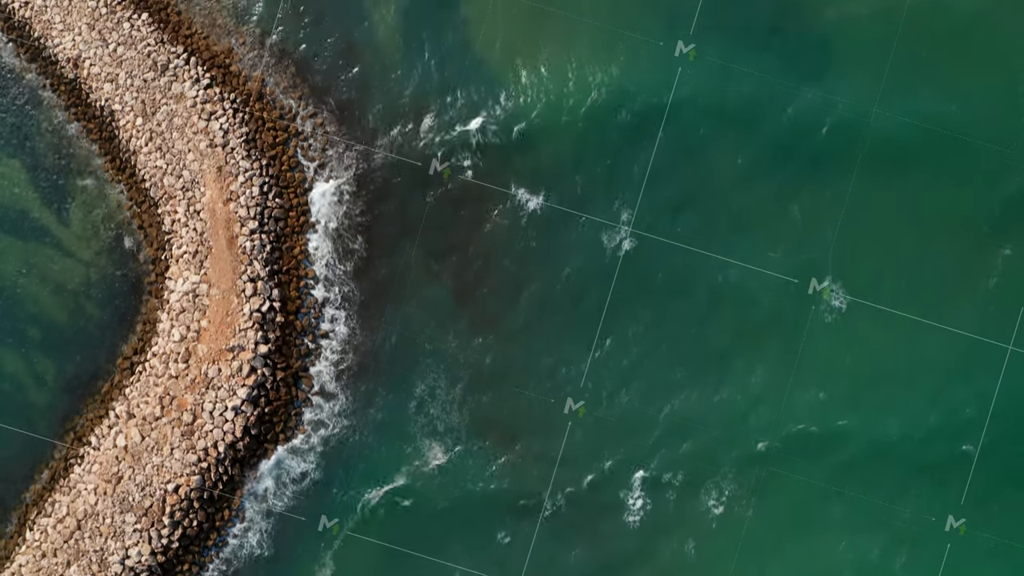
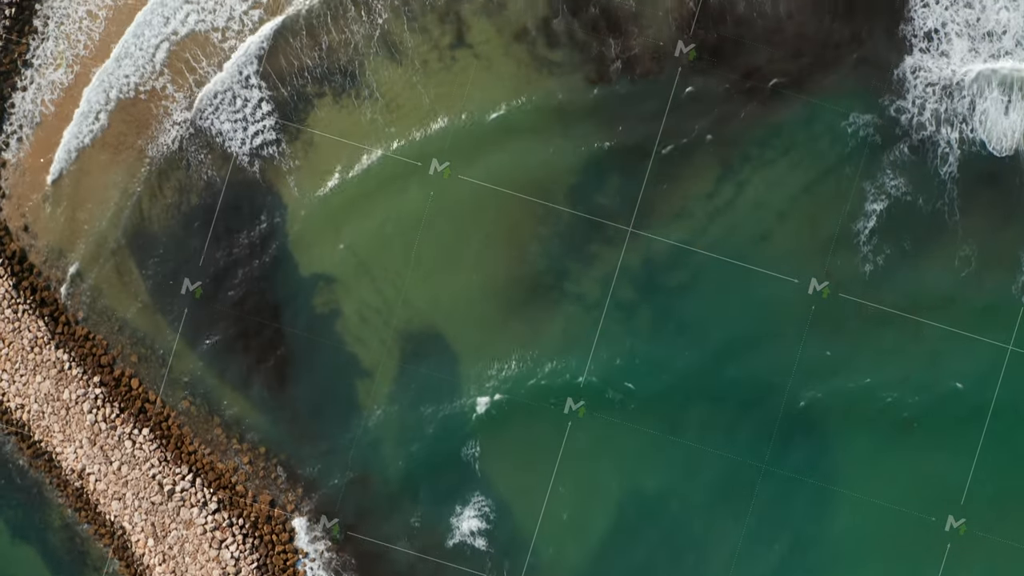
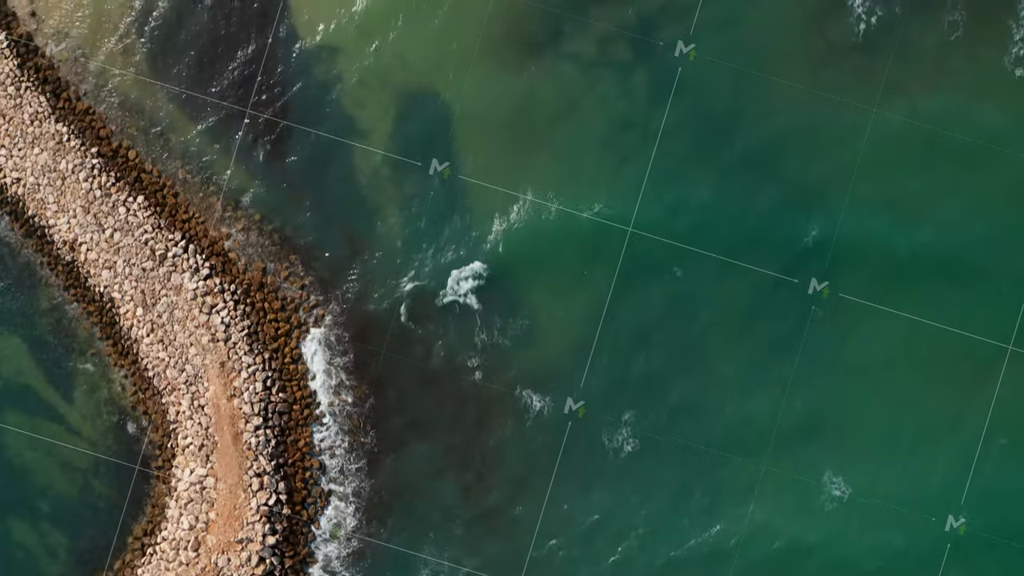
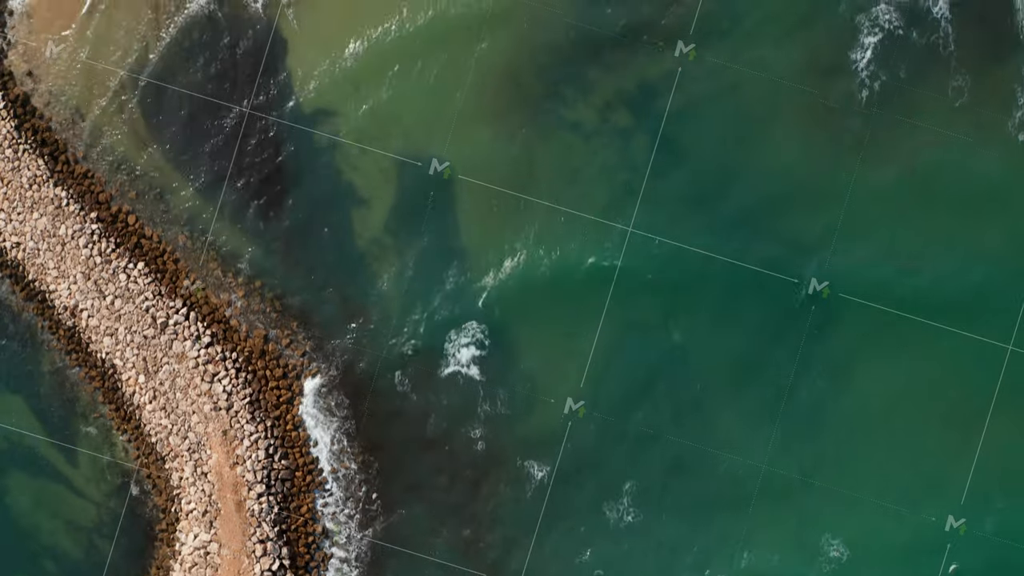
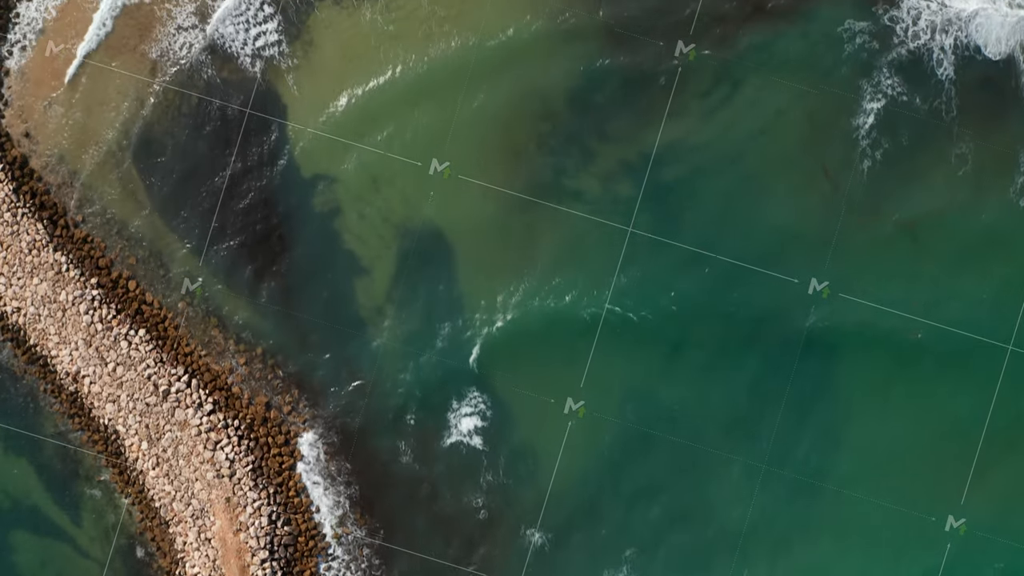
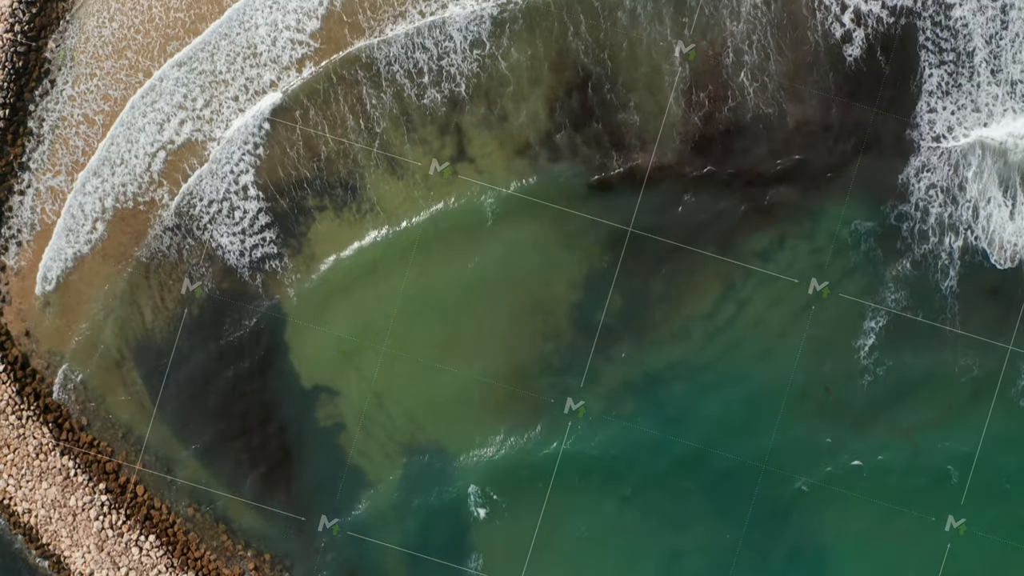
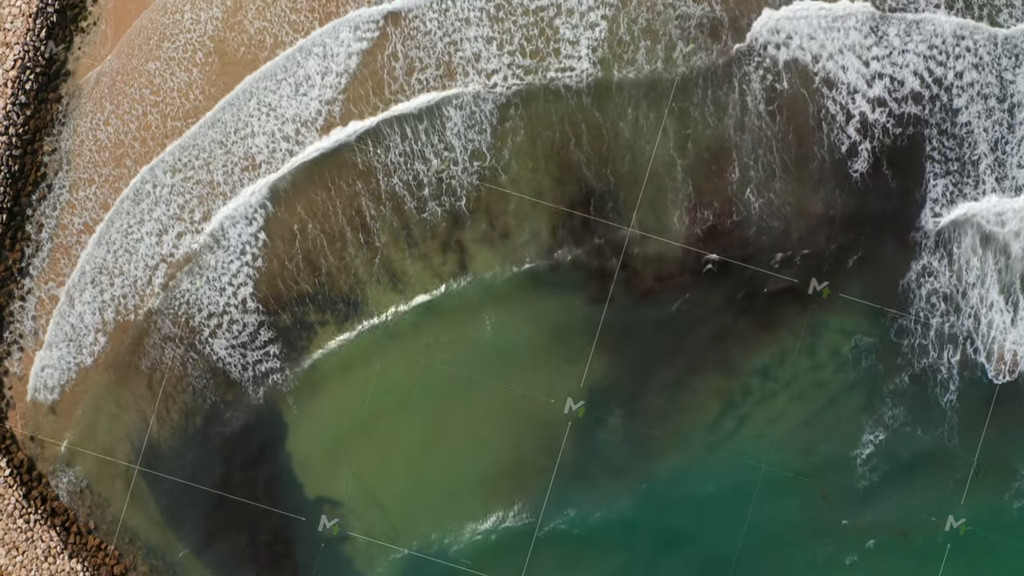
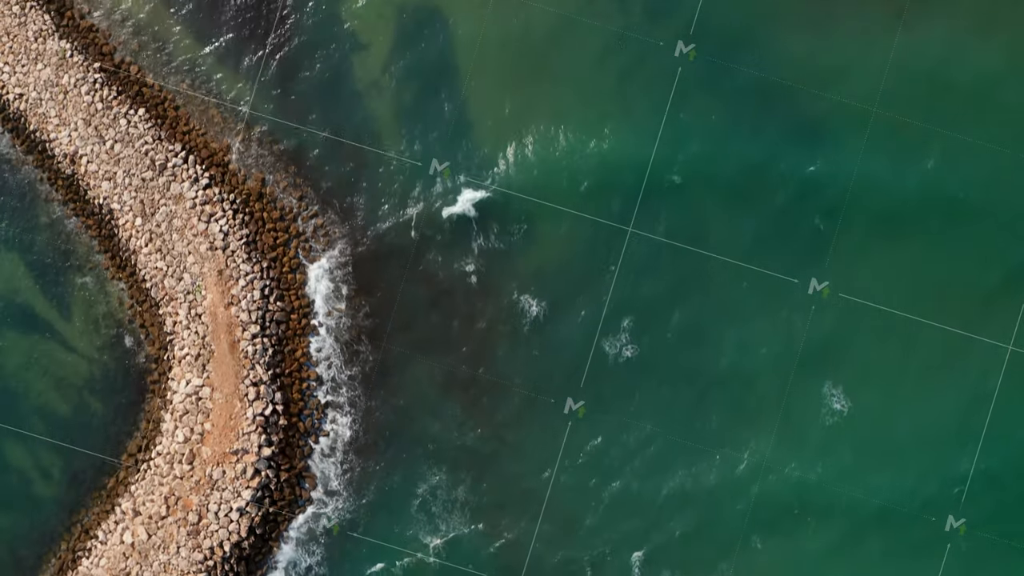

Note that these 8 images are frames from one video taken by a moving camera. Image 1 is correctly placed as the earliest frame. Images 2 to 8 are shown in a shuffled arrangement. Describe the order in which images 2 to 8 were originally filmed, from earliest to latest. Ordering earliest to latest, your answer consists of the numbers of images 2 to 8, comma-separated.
8, 3, 4, 5, 2, 6, 7
